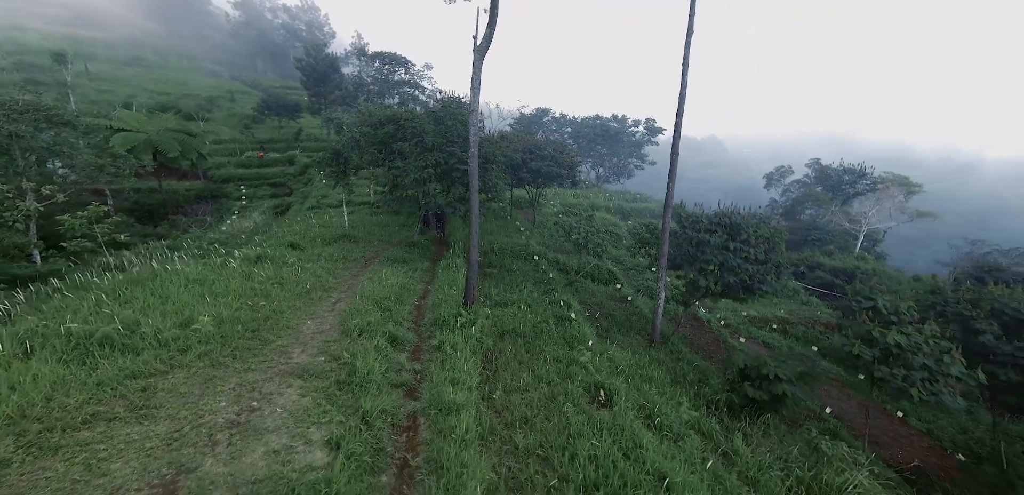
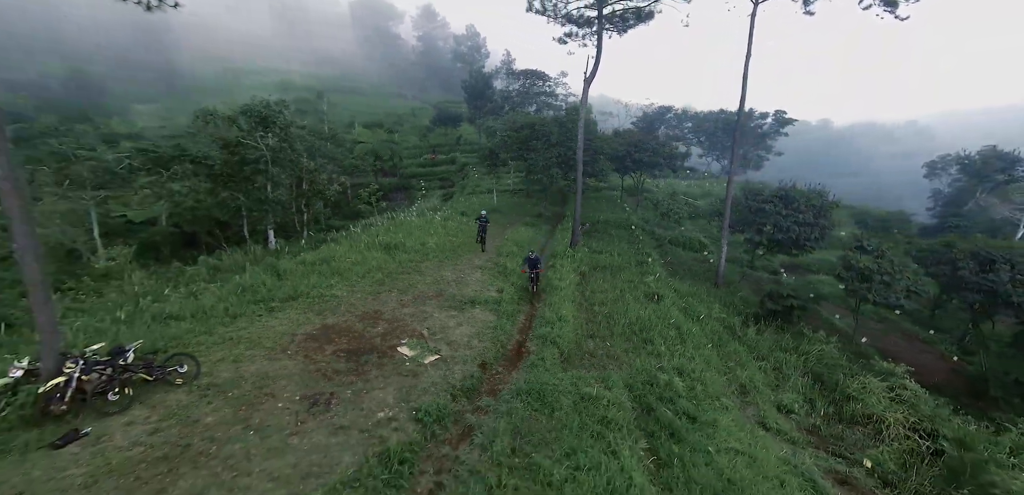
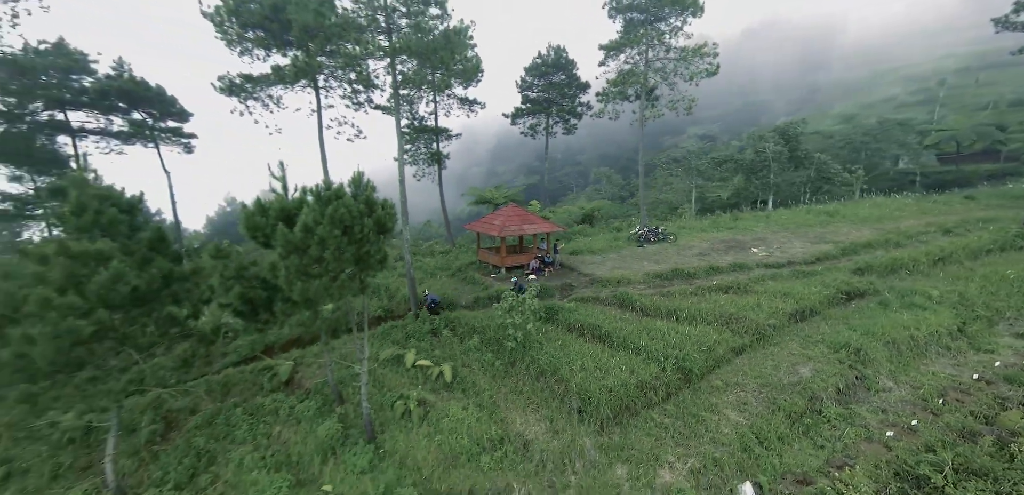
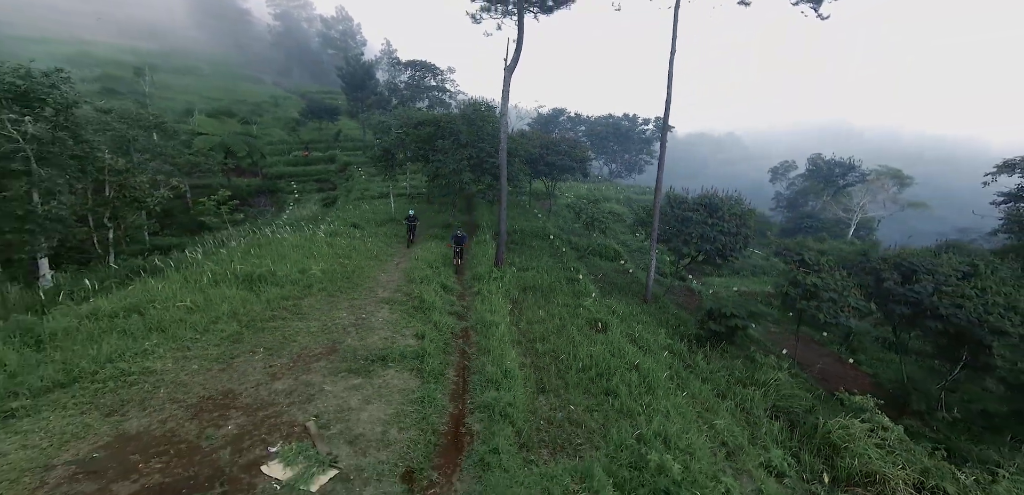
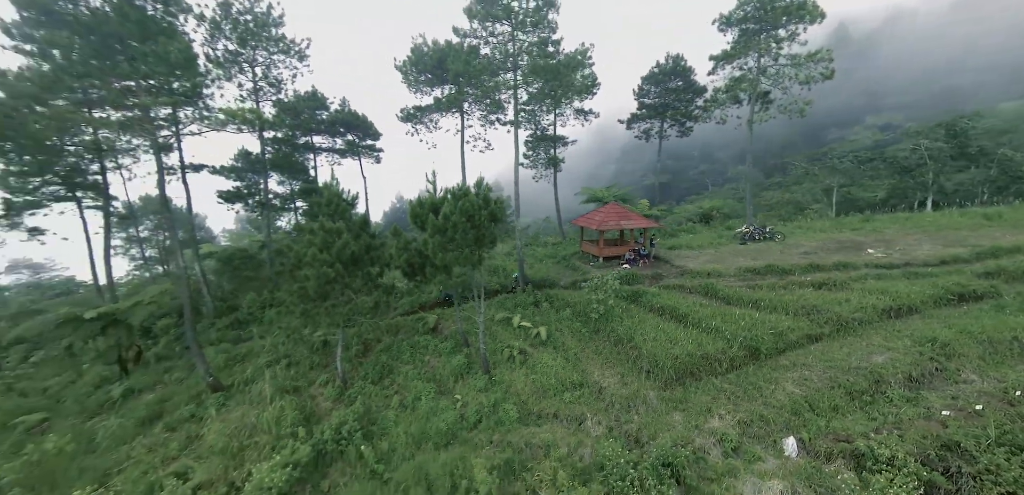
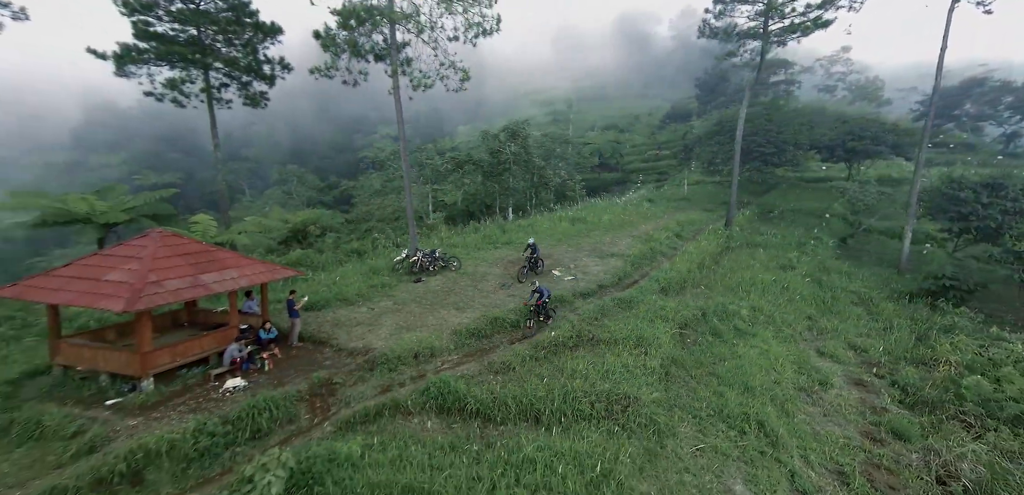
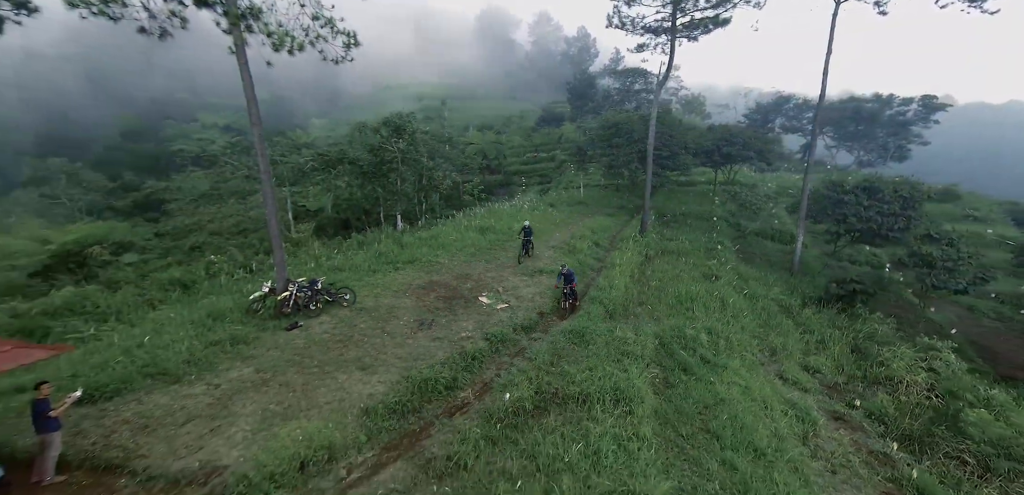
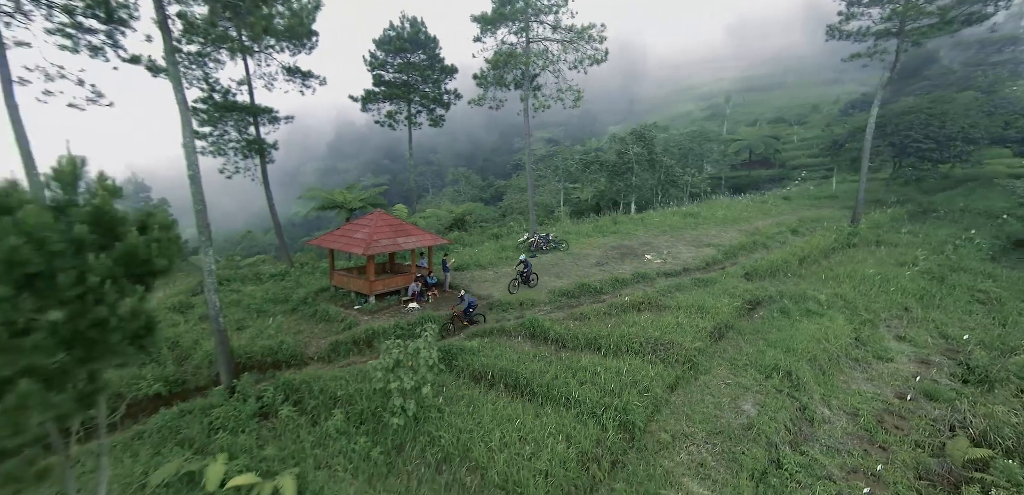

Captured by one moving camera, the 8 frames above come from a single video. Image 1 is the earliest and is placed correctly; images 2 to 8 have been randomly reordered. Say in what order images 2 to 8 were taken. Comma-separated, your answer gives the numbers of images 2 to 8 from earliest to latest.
4, 2, 7, 6, 8, 3, 5
